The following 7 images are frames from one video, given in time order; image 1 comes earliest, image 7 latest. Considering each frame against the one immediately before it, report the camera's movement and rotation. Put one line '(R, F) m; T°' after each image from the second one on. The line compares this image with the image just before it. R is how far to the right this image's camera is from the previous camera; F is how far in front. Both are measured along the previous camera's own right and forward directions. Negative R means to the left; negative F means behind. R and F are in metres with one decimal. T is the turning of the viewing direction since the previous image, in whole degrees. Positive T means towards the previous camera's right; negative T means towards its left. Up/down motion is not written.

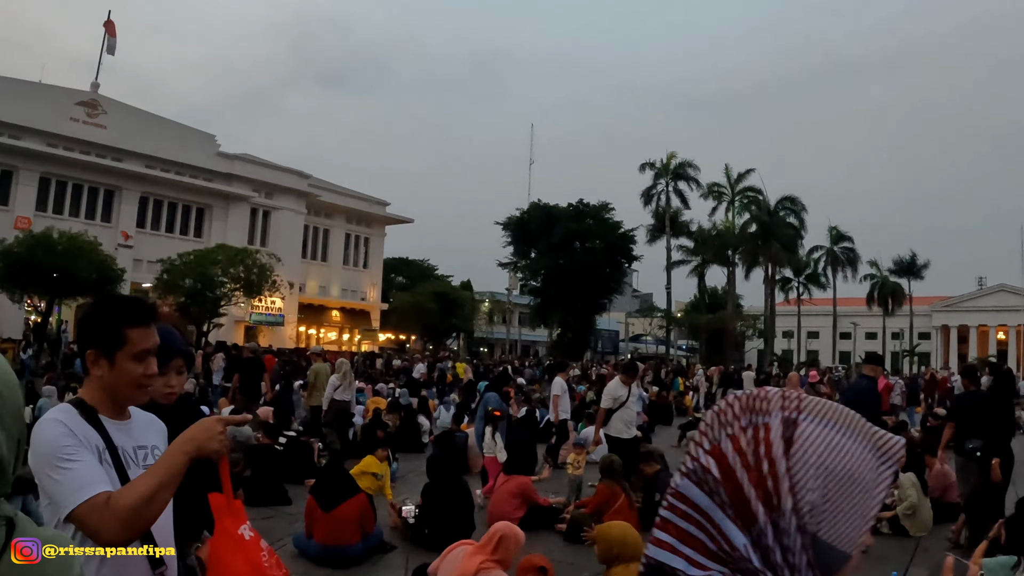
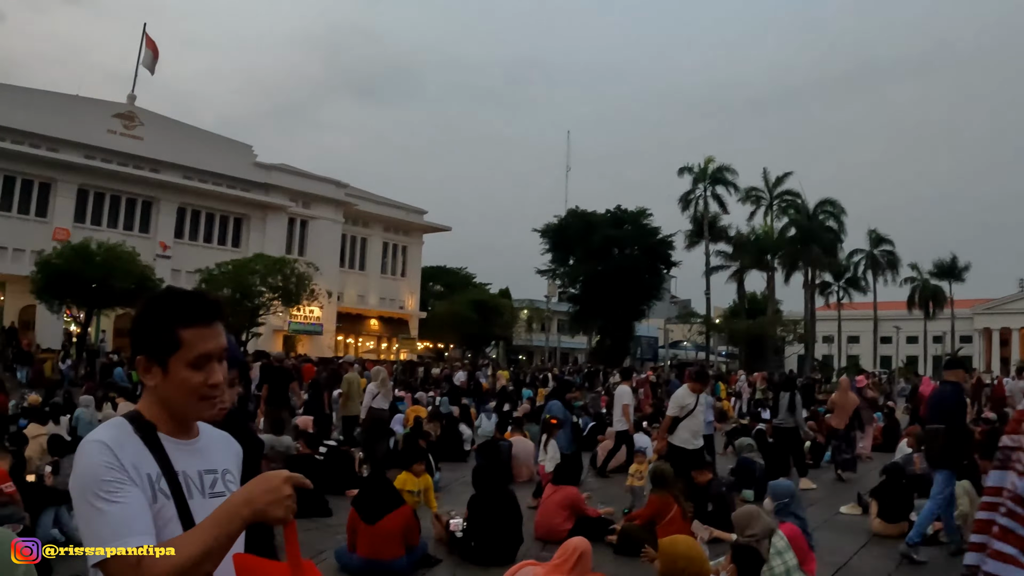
(-0.2, +0.6) m; -3°
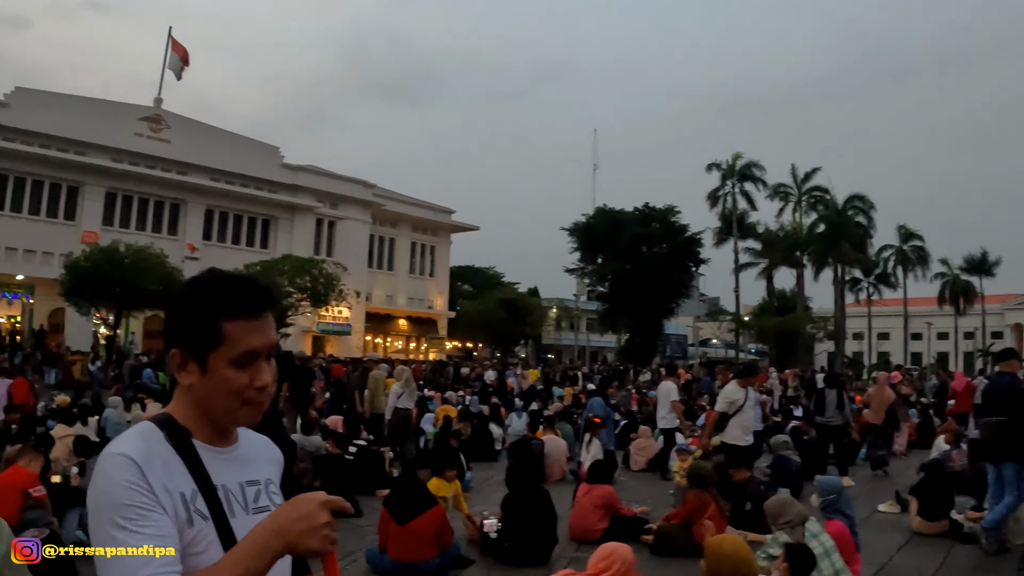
(-0.1, +0.3) m; -2°
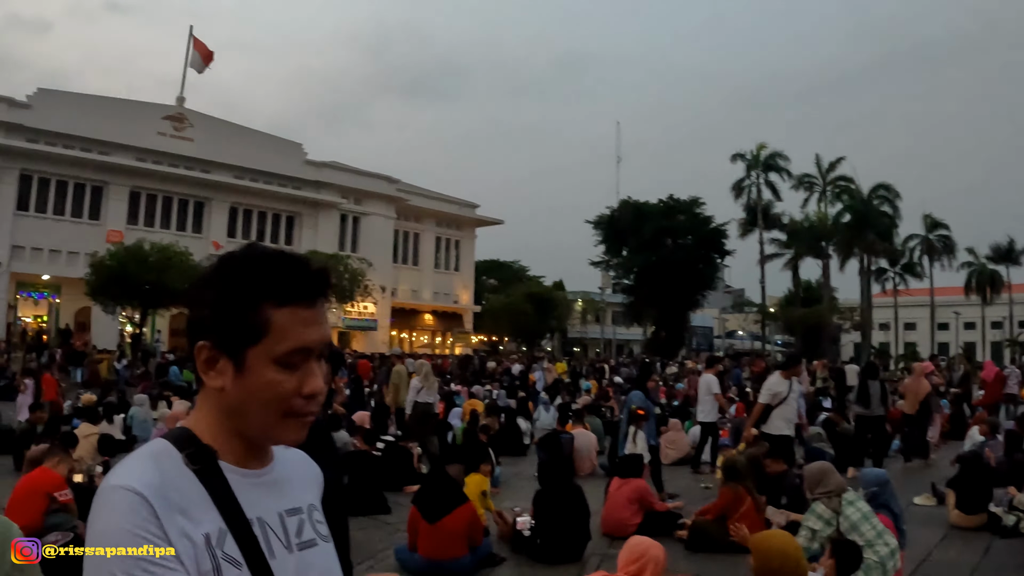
(-0.1, +0.3) m; -2°
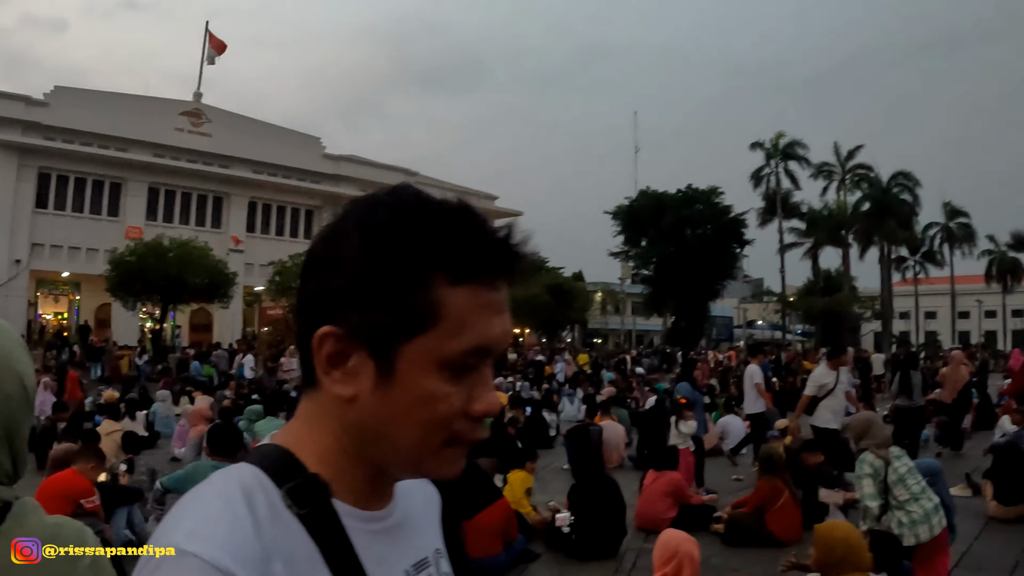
(-0.2, +0.3) m; -1°
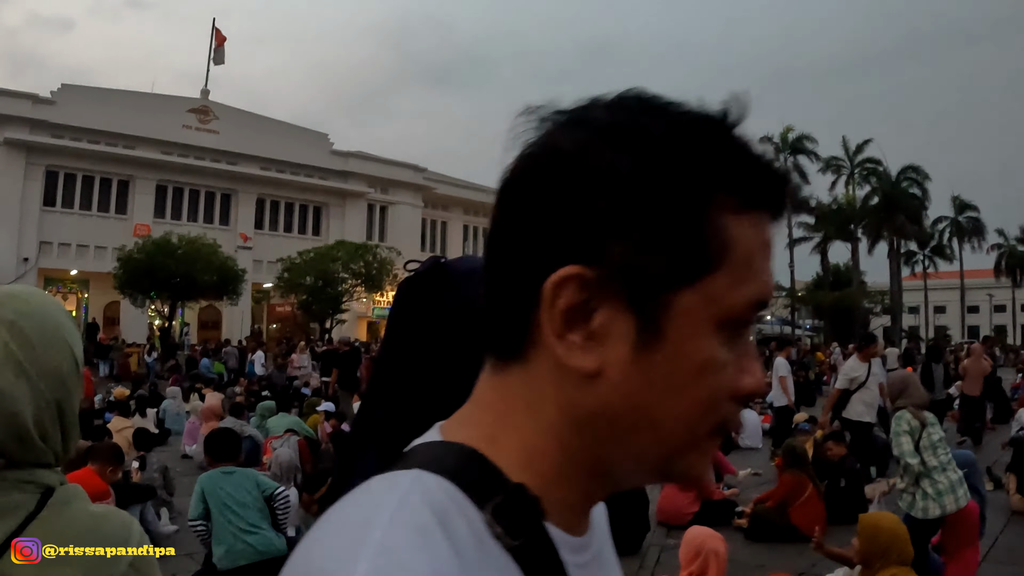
(-0.1, +0.2) m; -1°
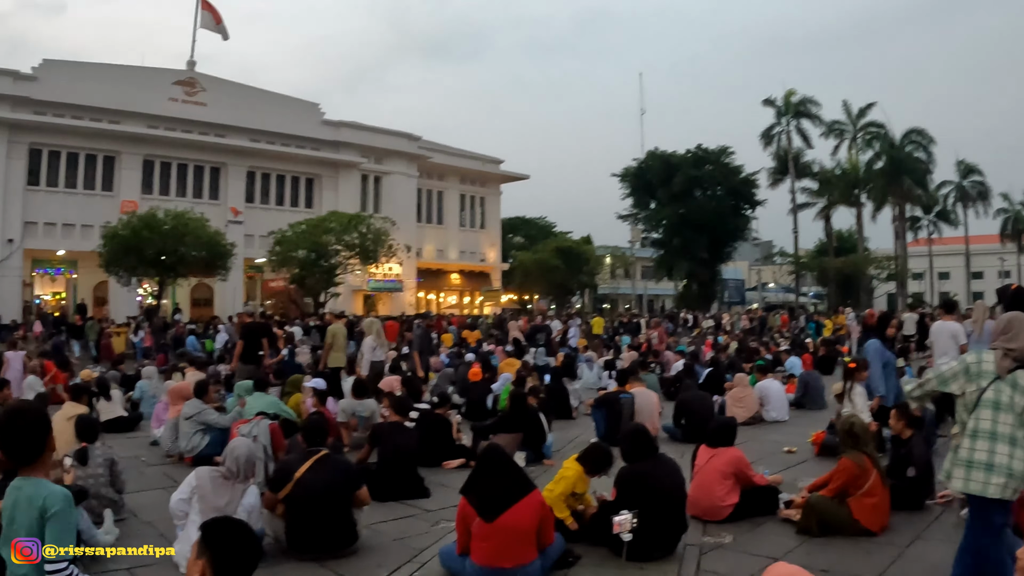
(0.0, +0.7) m; 0°
